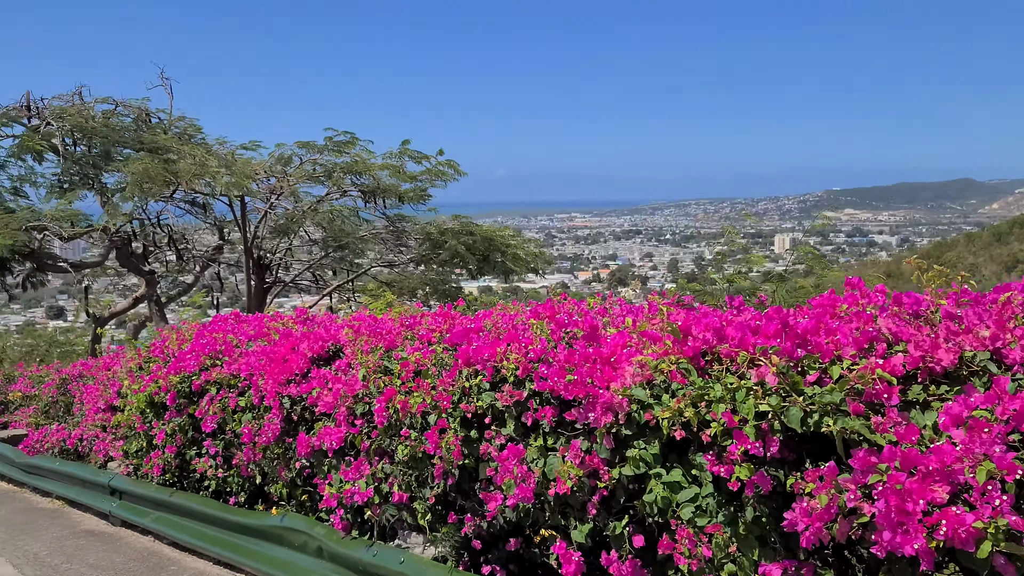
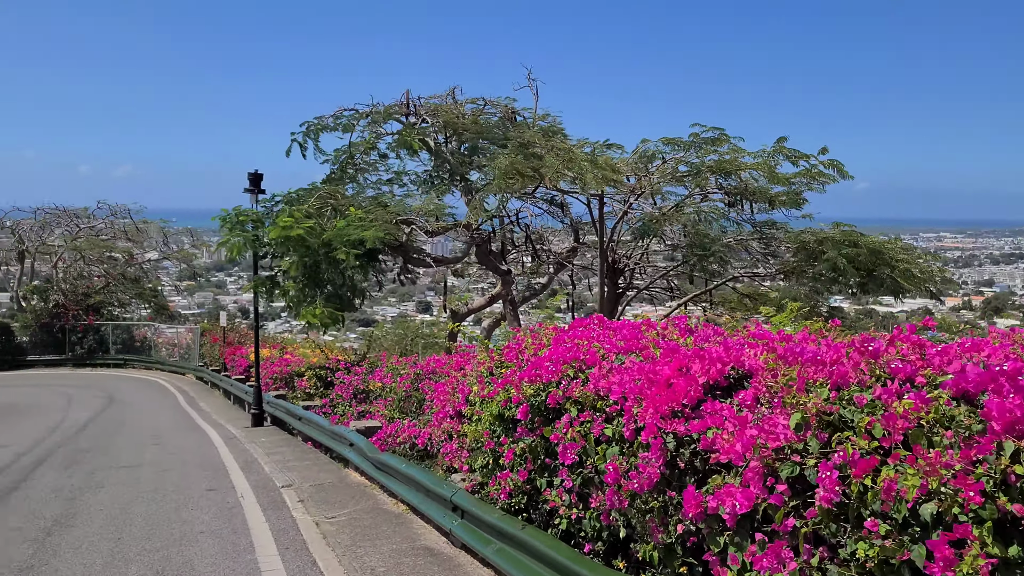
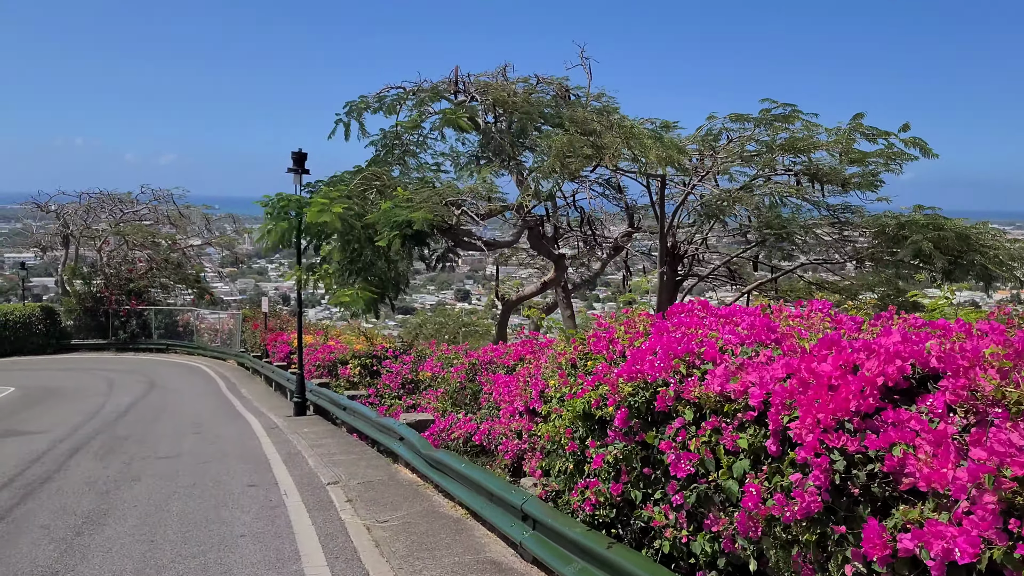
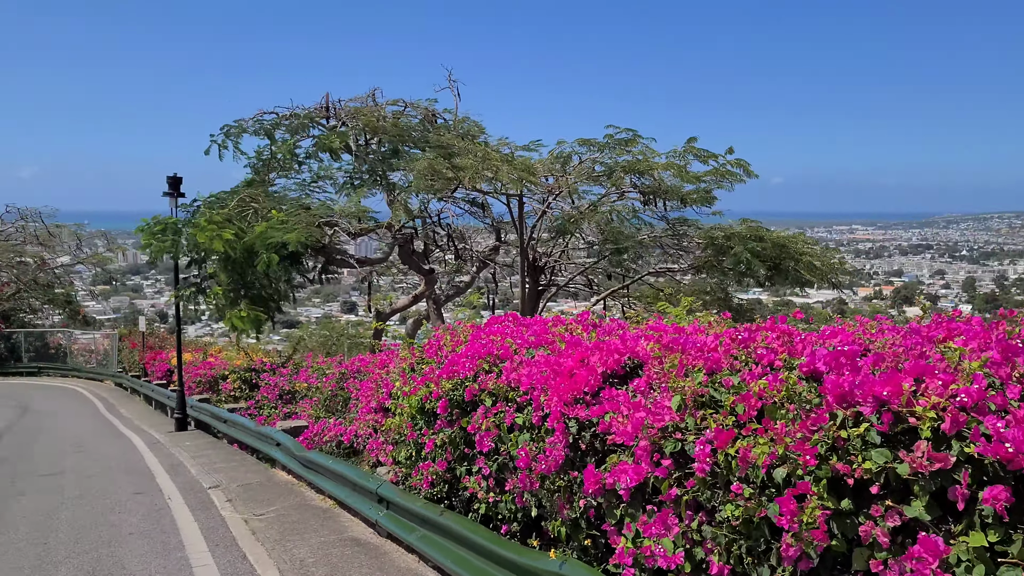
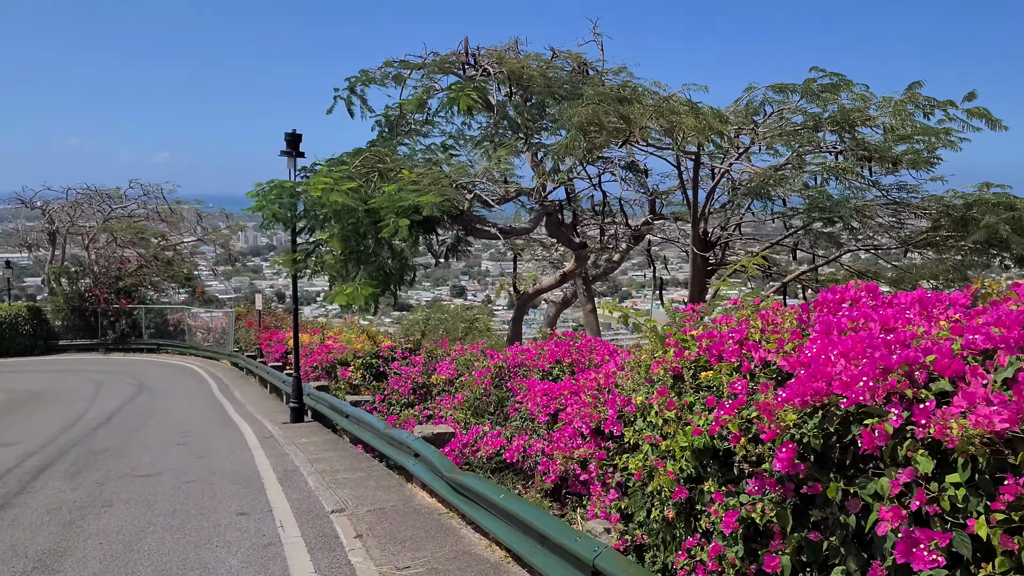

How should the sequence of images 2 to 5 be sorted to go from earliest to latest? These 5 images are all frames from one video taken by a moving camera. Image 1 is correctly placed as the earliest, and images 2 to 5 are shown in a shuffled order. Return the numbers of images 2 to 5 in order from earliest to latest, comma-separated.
4, 2, 3, 5
